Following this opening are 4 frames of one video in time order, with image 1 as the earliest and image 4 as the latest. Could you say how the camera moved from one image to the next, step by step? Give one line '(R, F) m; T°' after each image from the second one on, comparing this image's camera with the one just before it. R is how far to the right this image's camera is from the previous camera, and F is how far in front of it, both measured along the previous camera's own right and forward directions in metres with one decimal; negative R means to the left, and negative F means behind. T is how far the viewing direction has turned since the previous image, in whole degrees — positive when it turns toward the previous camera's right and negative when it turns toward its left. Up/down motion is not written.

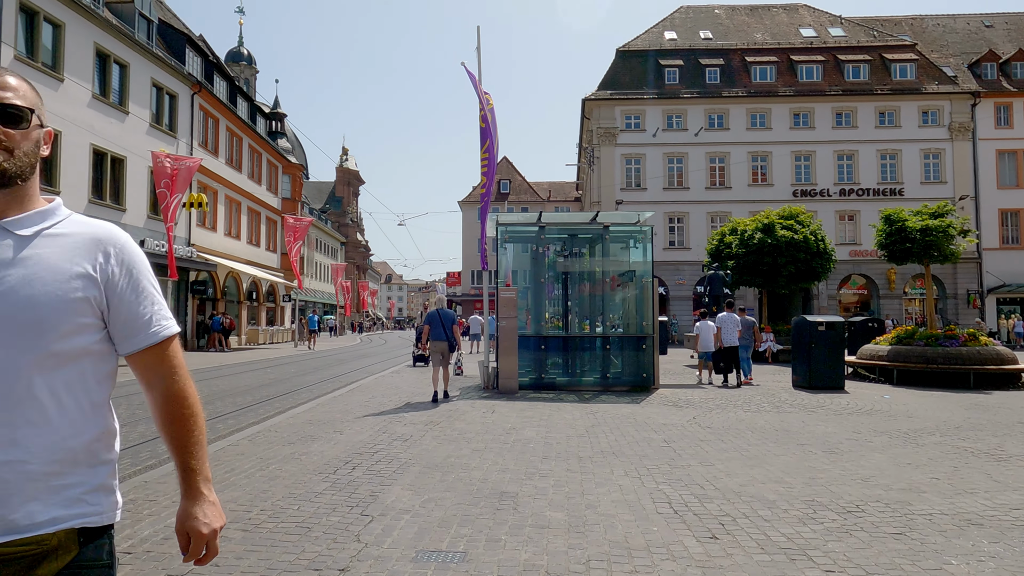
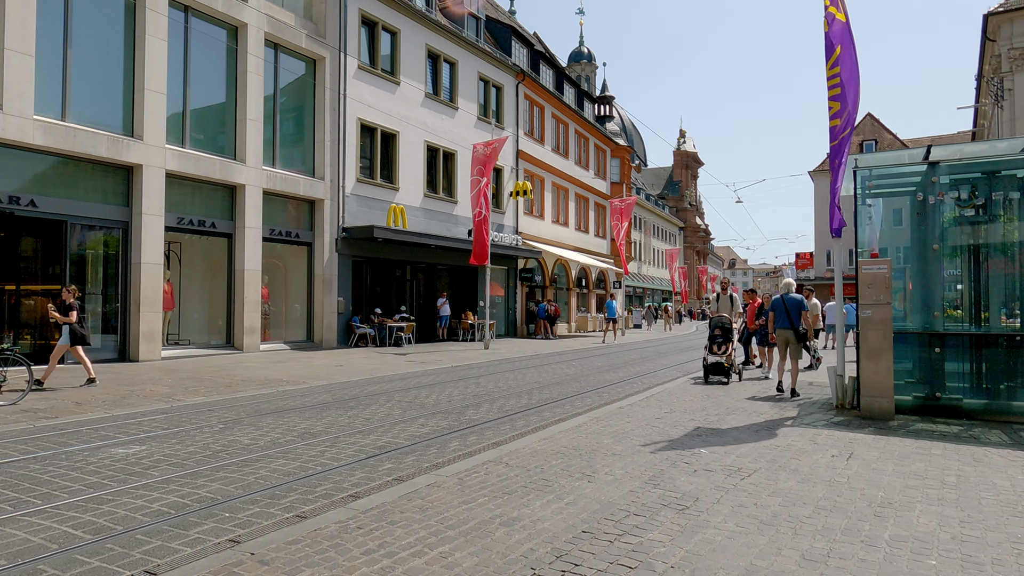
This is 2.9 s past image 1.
(0.0, +3.2) m; -29°
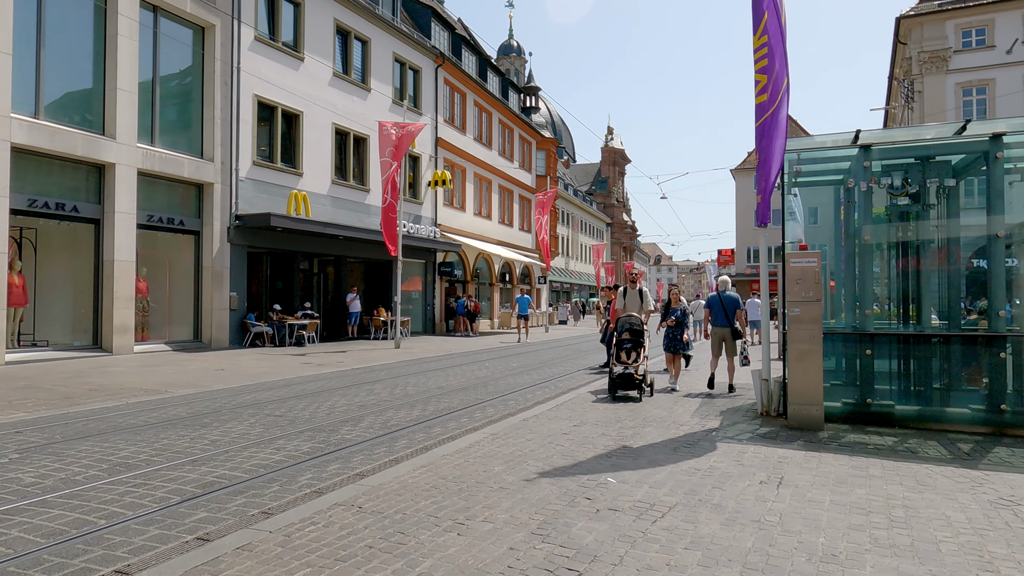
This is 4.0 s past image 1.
(+0.5, +1.3) m; +6°
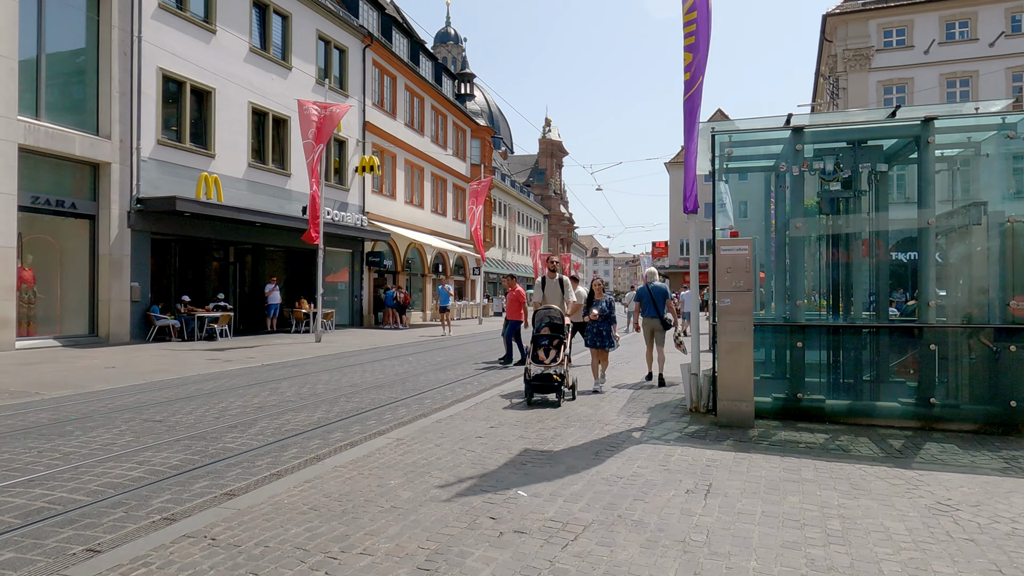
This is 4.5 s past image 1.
(+0.3, +0.7) m; +5°
